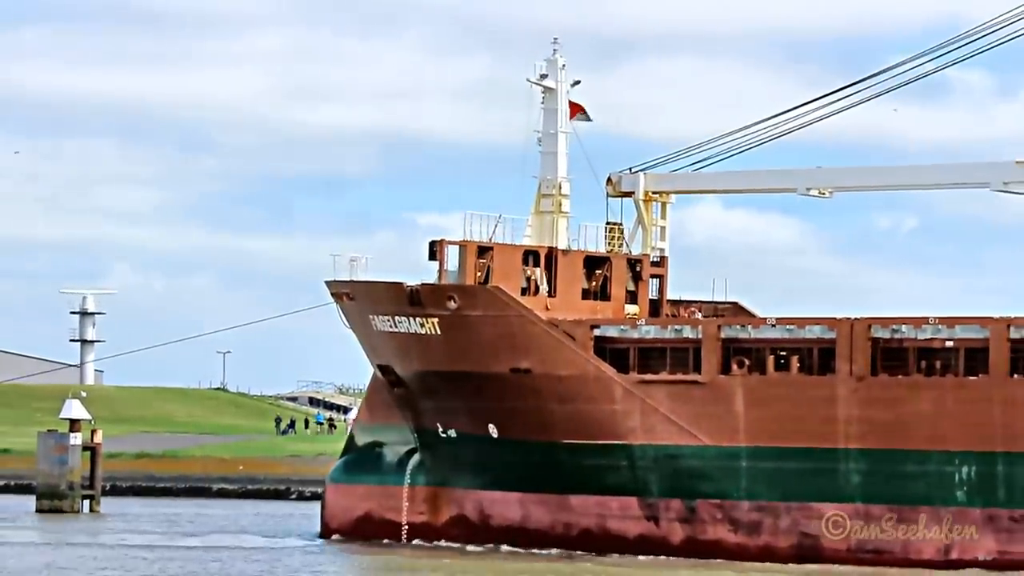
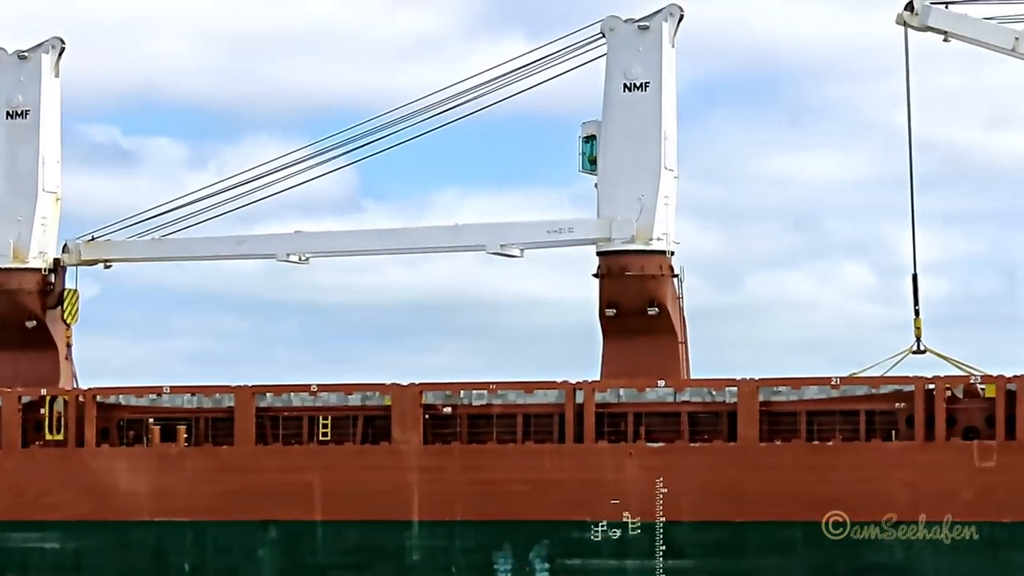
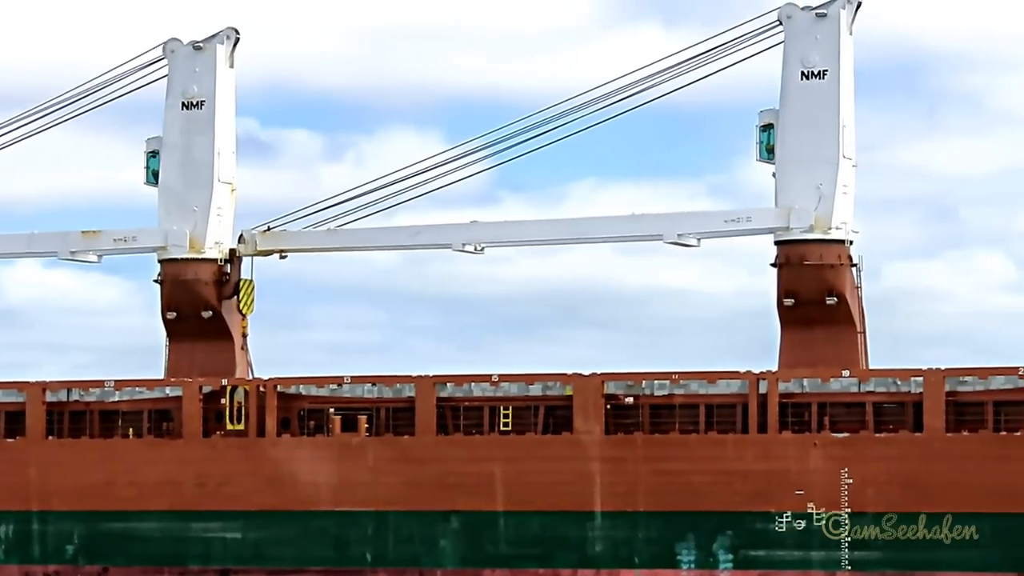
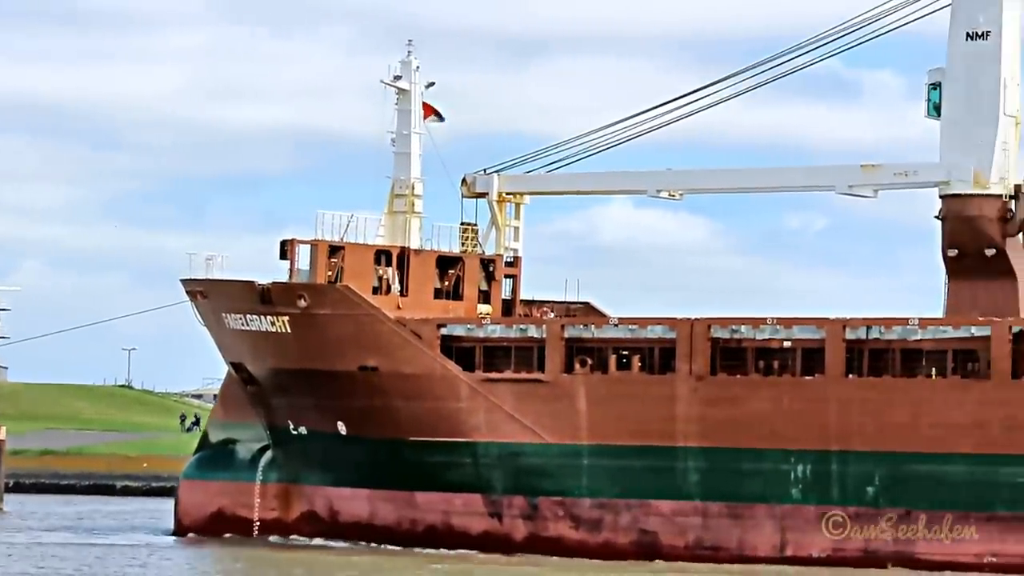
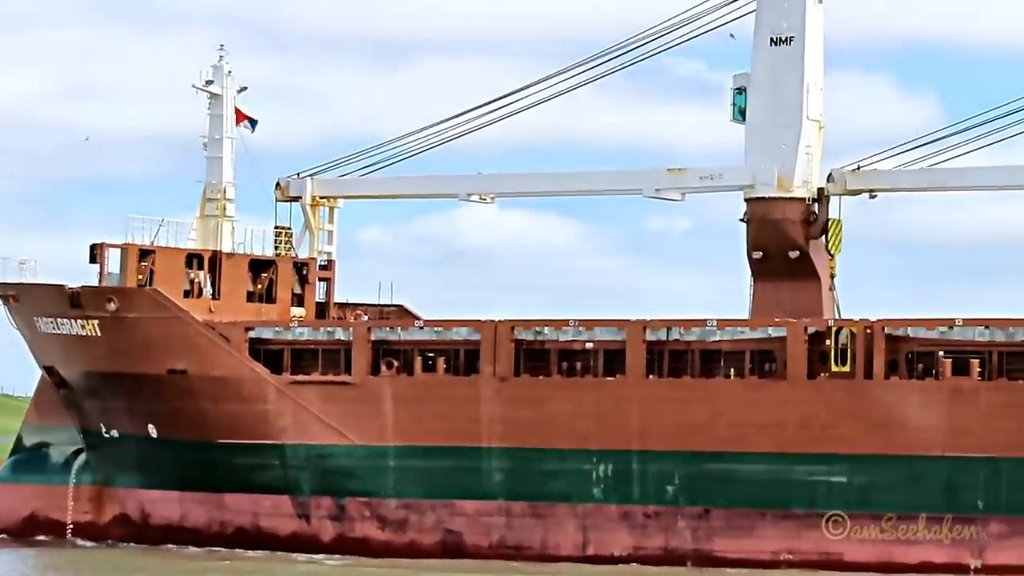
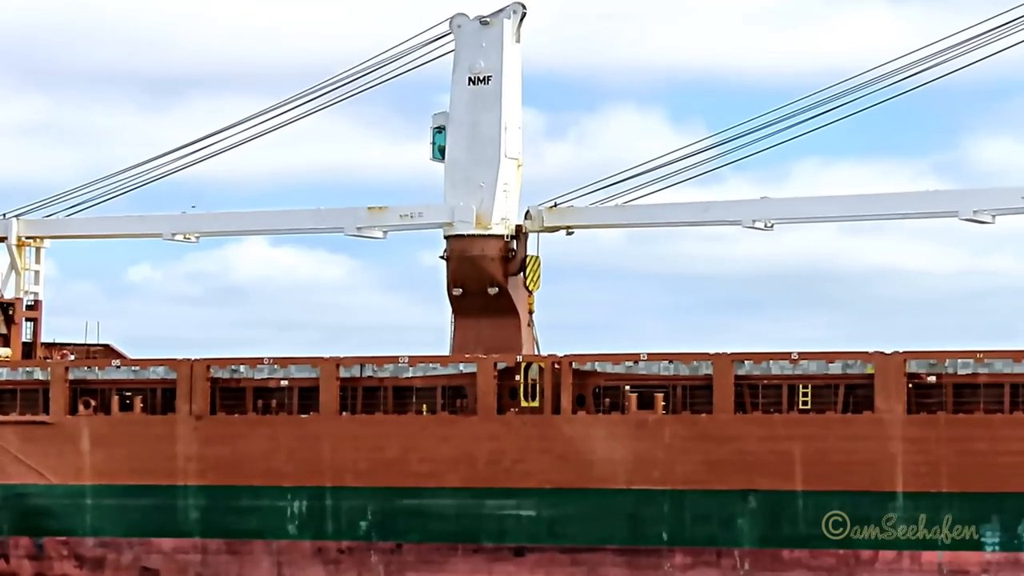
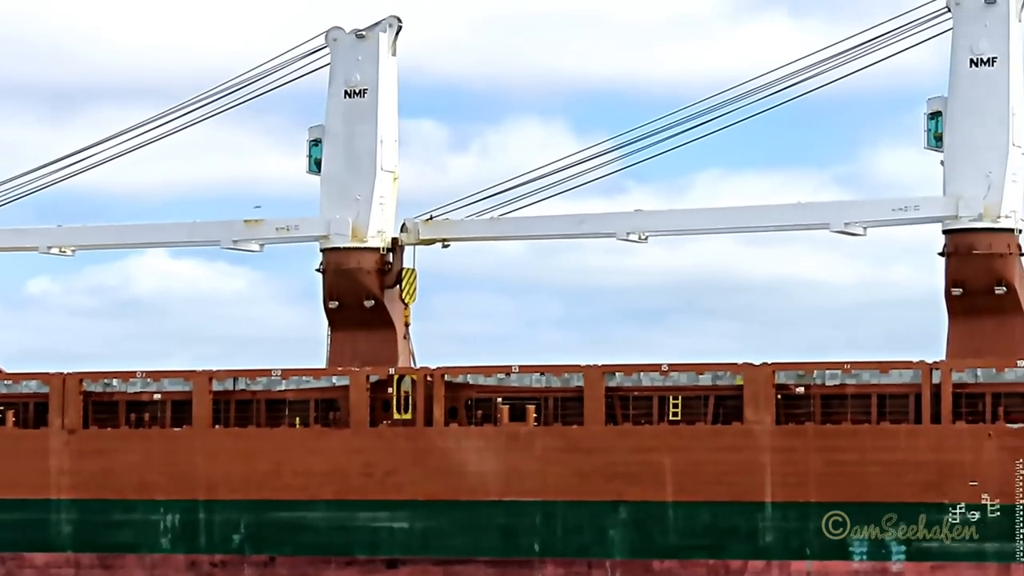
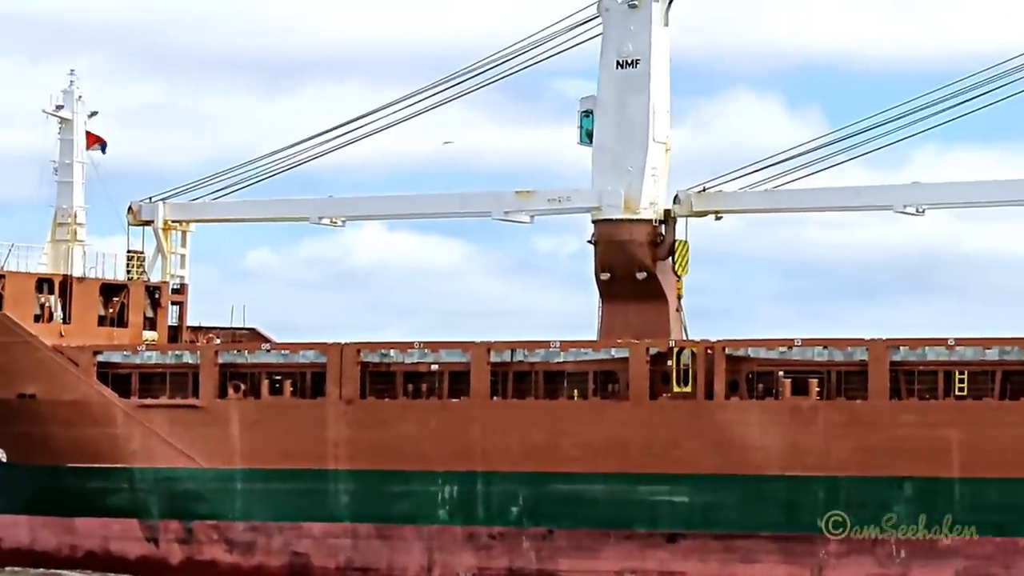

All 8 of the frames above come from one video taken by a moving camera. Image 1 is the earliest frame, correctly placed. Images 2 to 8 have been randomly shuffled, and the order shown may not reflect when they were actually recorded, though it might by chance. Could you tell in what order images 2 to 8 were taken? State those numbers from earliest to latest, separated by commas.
4, 5, 8, 6, 7, 3, 2
